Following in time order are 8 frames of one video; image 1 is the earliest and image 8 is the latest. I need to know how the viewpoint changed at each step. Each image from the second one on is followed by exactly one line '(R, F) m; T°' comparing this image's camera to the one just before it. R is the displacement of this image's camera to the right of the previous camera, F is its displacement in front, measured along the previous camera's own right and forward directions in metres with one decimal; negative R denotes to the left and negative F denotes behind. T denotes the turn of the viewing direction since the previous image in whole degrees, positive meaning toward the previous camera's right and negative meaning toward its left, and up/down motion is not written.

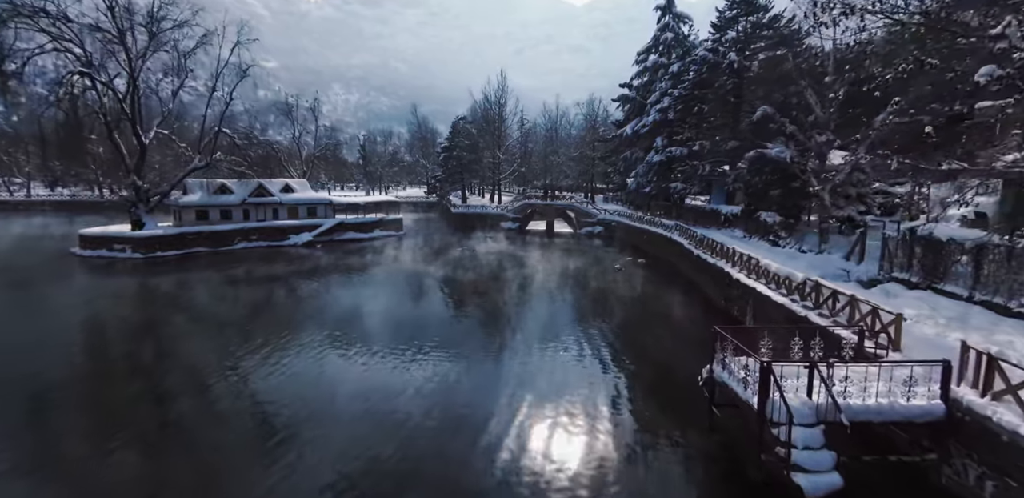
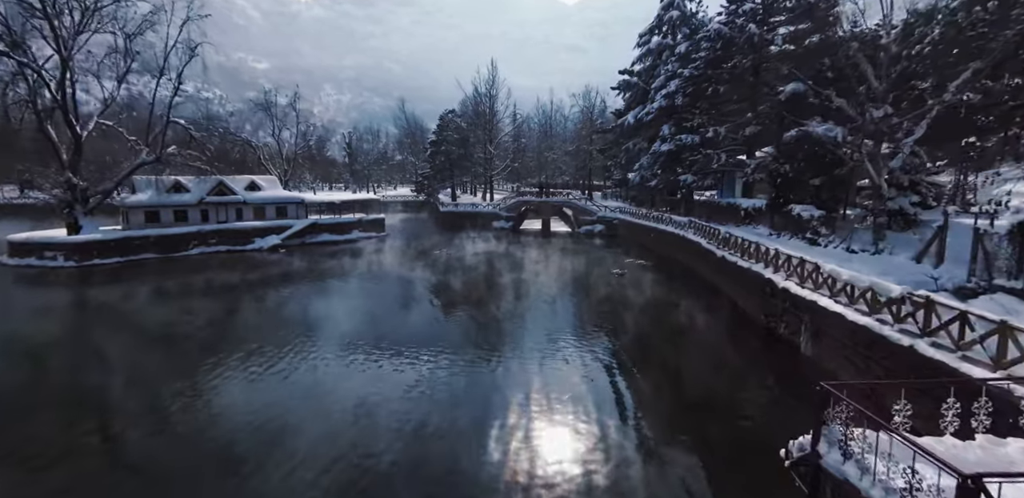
(+0.2, +3.9) m; +1°
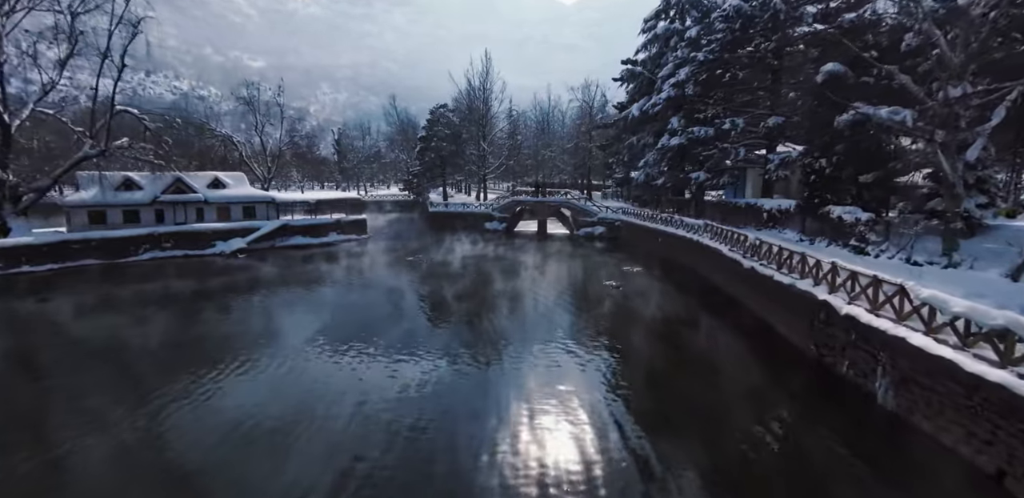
(+0.4, +3.4) m; 0°
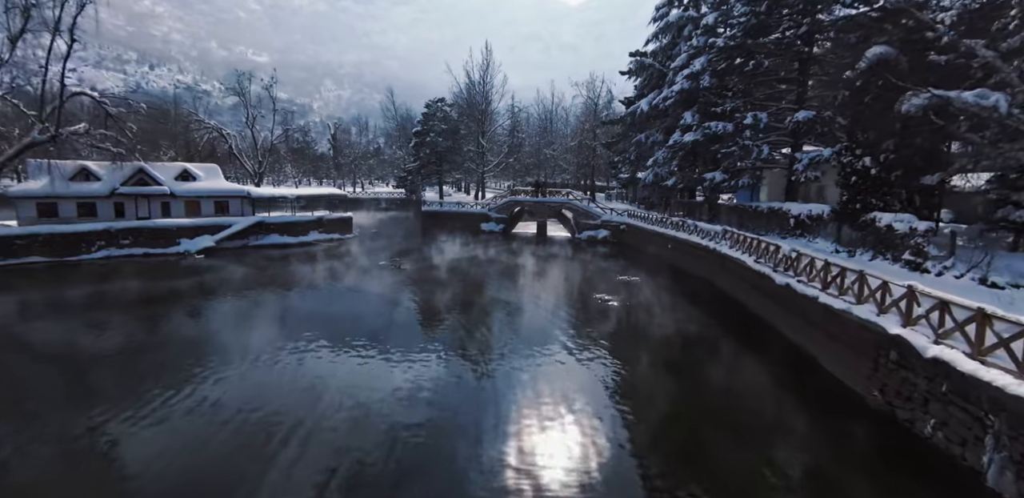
(+0.4, +2.8) m; 0°
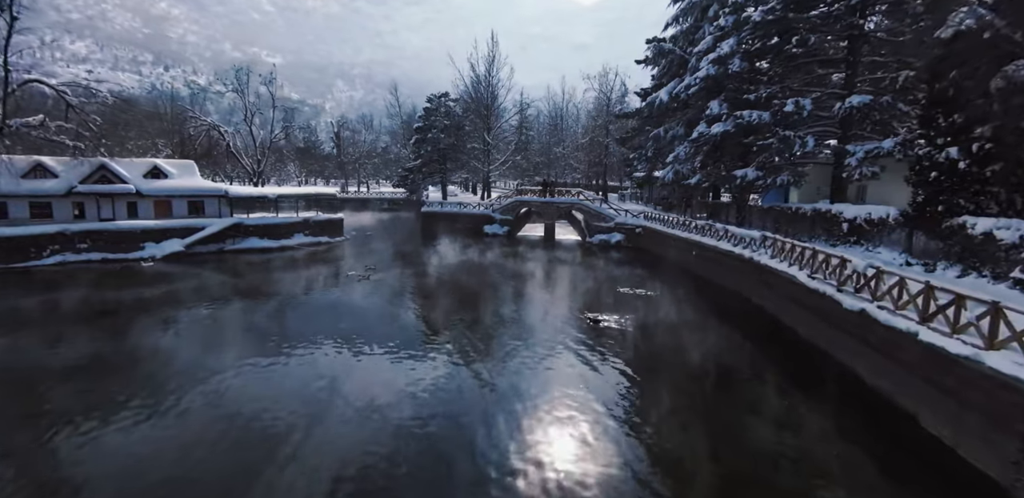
(+0.4, +3.1) m; -1°
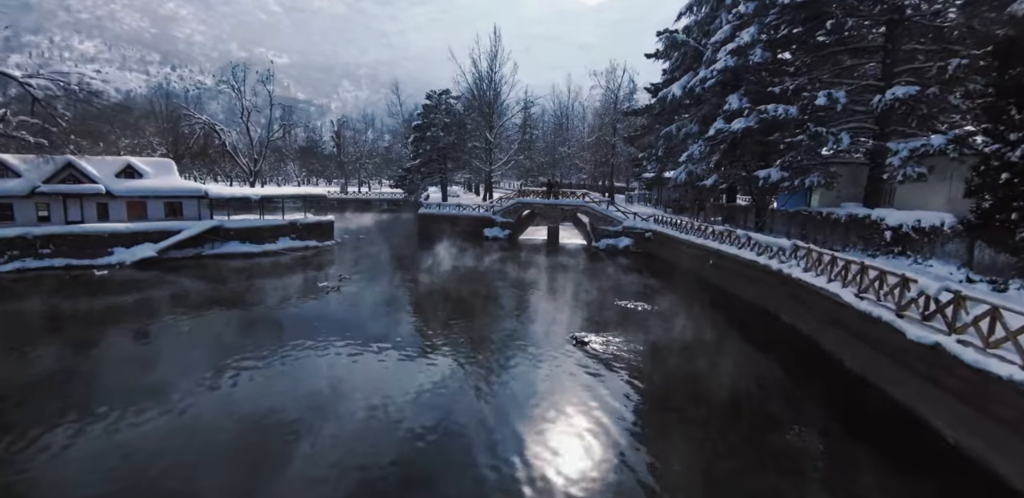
(+0.3, +2.0) m; -1°
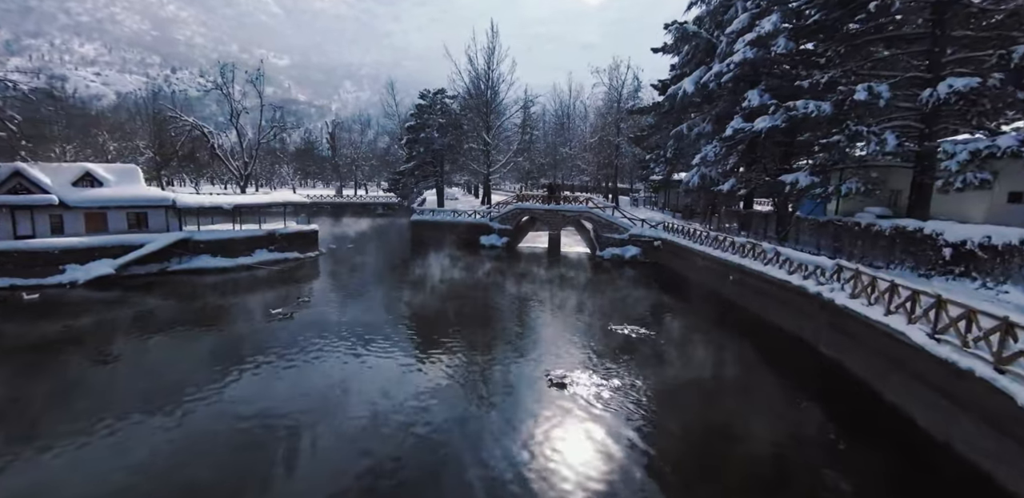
(+0.3, +2.3) m; 0°
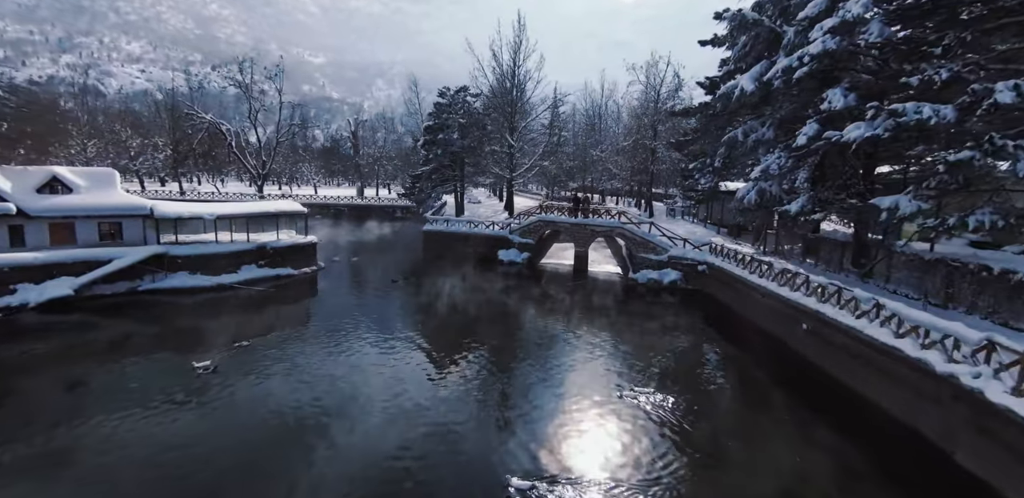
(+0.3, +3.5) m; -3°
